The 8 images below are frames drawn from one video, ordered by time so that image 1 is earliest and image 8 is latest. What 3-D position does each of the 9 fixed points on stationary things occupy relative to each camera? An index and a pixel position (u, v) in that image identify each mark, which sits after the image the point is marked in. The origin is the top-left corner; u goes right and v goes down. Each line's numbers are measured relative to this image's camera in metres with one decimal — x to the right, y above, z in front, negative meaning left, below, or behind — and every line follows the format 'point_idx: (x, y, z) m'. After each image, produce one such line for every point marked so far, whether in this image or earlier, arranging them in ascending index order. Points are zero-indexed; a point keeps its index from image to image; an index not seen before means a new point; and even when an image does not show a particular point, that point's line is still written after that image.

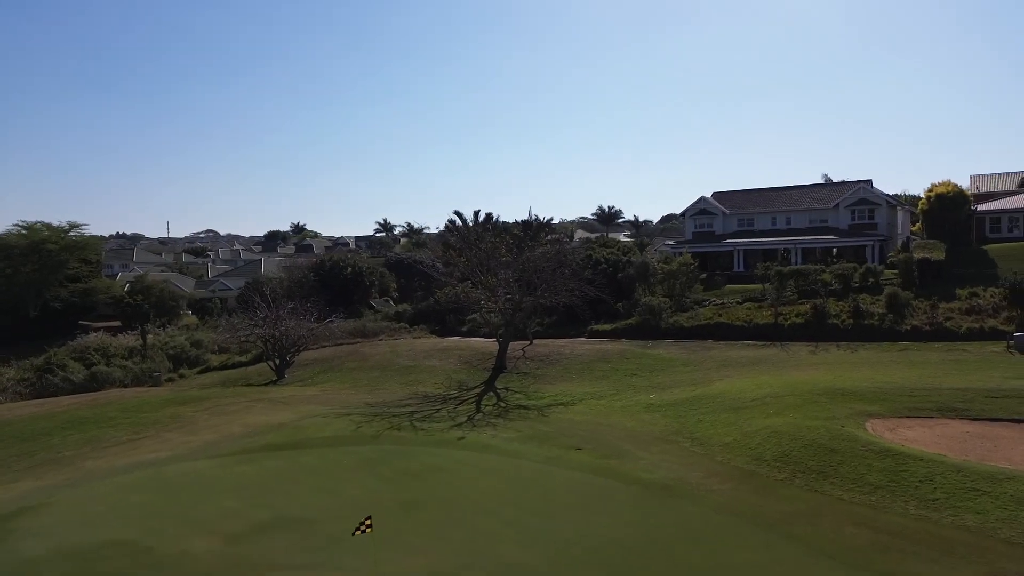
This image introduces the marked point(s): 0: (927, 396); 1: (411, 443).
0: (+11.5, -3.0, +19.9) m
1: (-2.8, -4.2, +19.7) m
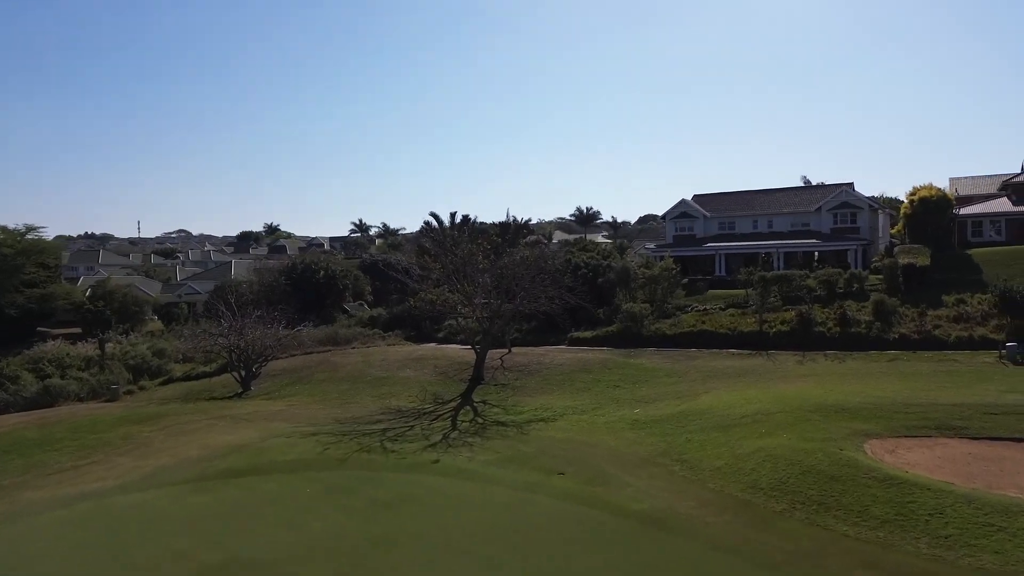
0: (+10.9, -3.3, +19.1) m
1: (-3.3, -4.6, +18.4) m
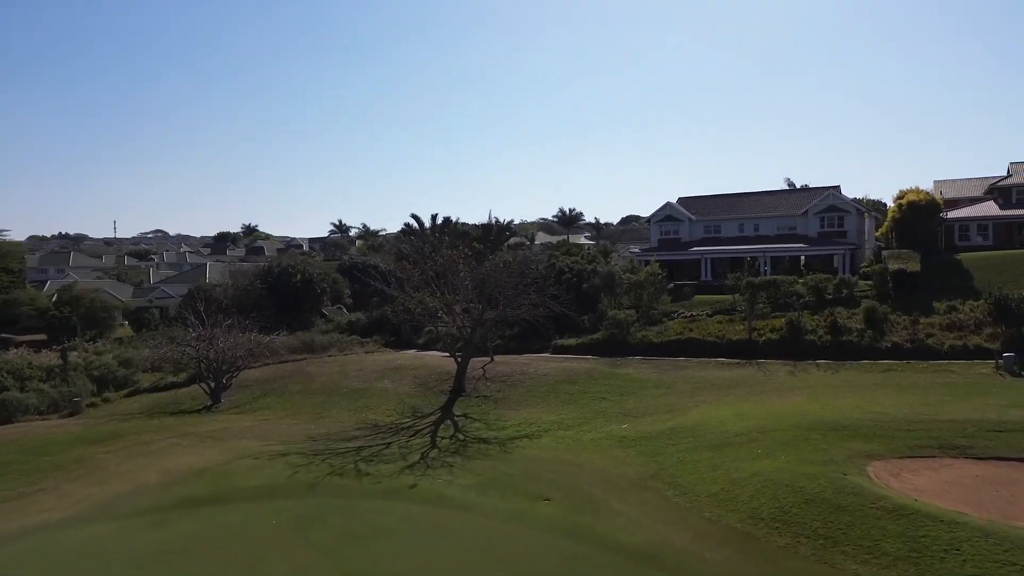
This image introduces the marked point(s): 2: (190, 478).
0: (+10.5, -3.6, +18.2) m
1: (-3.7, -4.9, +17.2) m
2: (-8.4, -4.9, +18.7) m
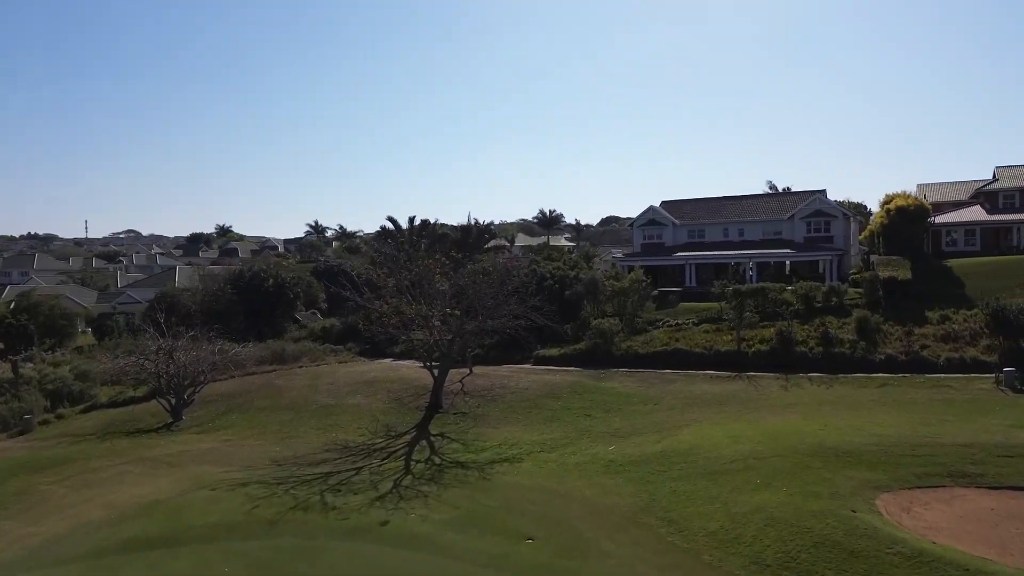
0: (+10.0, -4.0, +17.1) m
1: (-4.2, -5.3, +15.6) m
2: (-8.8, -5.3, +17.0) m
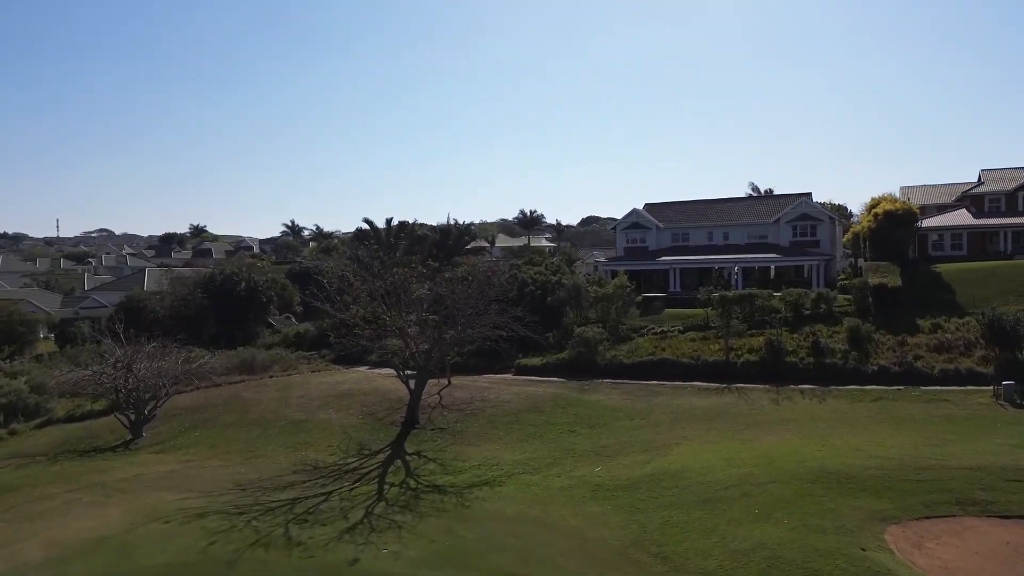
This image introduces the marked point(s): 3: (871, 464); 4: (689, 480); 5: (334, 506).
0: (+9.6, -4.3, +16.1) m
1: (-4.6, -5.6, +14.3) m
2: (-9.3, -5.7, +15.5) m
3: (+8.5, -4.2, +17.1) m
4: (+4.4, -4.7, +17.8) m
5: (-4.6, -5.6, +18.6) m
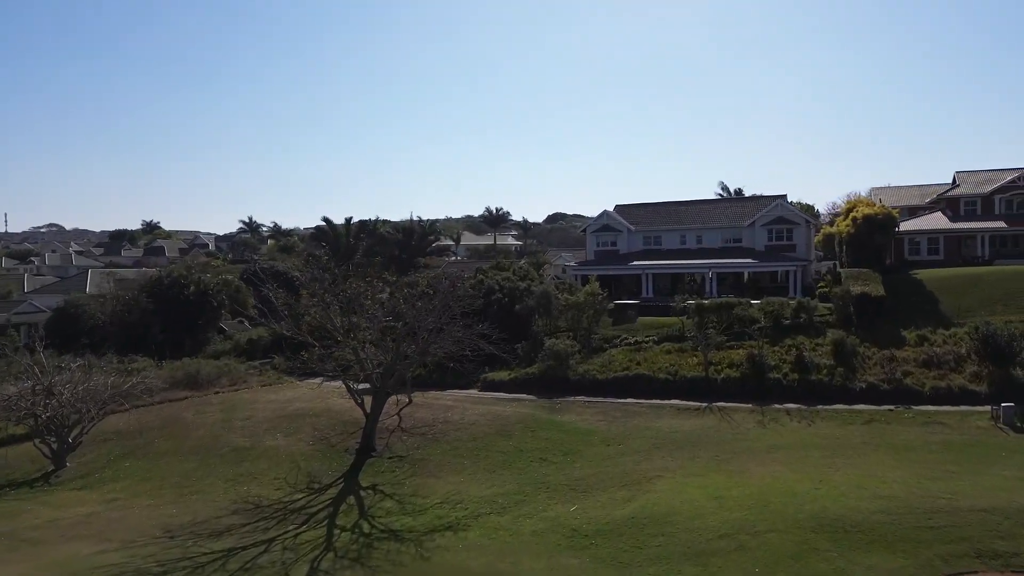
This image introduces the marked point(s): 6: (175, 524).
0: (+8.9, -4.8, +14.5) m
1: (-5.1, -6.2, +12.0) m
2: (-9.9, -6.2, +13.0) m
3: (+7.8, -4.7, +15.4) m
4: (+3.6, -5.2, +15.9) m
5: (-5.3, -6.1, +16.3) m
6: (-8.8, -6.2, +18.9) m
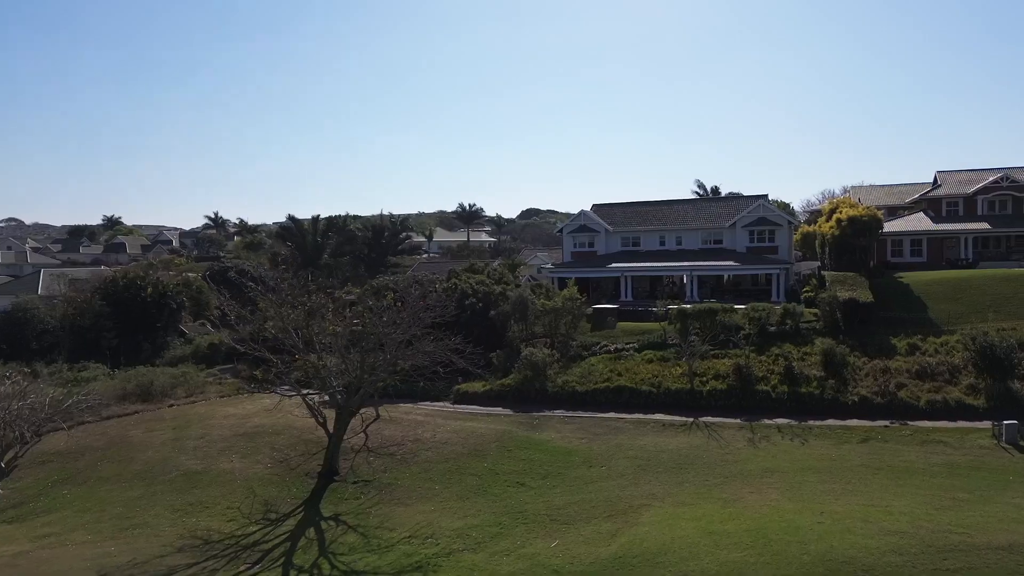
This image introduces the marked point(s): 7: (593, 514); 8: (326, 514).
0: (+8.4, -5.2, +13.2) m
1: (-5.5, -6.6, +10.2) m
2: (-10.2, -6.6, +11.0) m
3: (+7.3, -5.0, +14.1) m
4: (+3.1, -5.6, +14.4) m
5: (-5.8, -6.5, +14.5) m
6: (-9.4, -6.5, +17.0) m
7: (+2.0, -5.6, +17.7) m
8: (-5.1, -6.1, +19.5) m
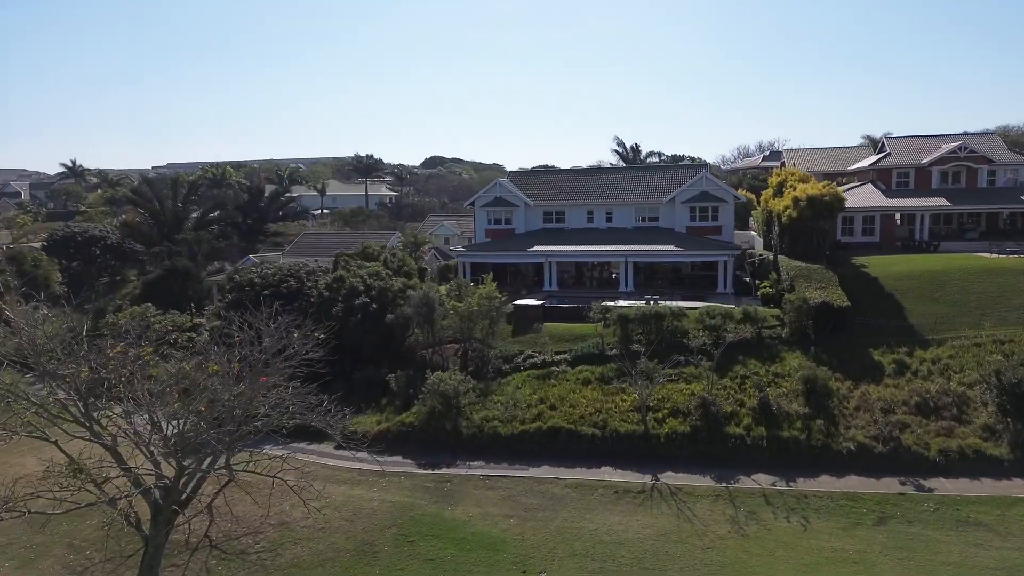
0: (+7.4, -6.4, +8.2) m
1: (-6.0, -8.3, +3.5) m
2: (-10.8, -8.3, +3.7) m
3: (+6.2, -6.3, +9.0) m
4: (+2.0, -6.8, +8.8) m
5: (-6.9, -7.9, +7.7) m
6: (-10.8, -7.8, +9.7) m
7: (+0.4, -6.6, +11.9) m
8: (-6.8, -7.1, +12.8) m
